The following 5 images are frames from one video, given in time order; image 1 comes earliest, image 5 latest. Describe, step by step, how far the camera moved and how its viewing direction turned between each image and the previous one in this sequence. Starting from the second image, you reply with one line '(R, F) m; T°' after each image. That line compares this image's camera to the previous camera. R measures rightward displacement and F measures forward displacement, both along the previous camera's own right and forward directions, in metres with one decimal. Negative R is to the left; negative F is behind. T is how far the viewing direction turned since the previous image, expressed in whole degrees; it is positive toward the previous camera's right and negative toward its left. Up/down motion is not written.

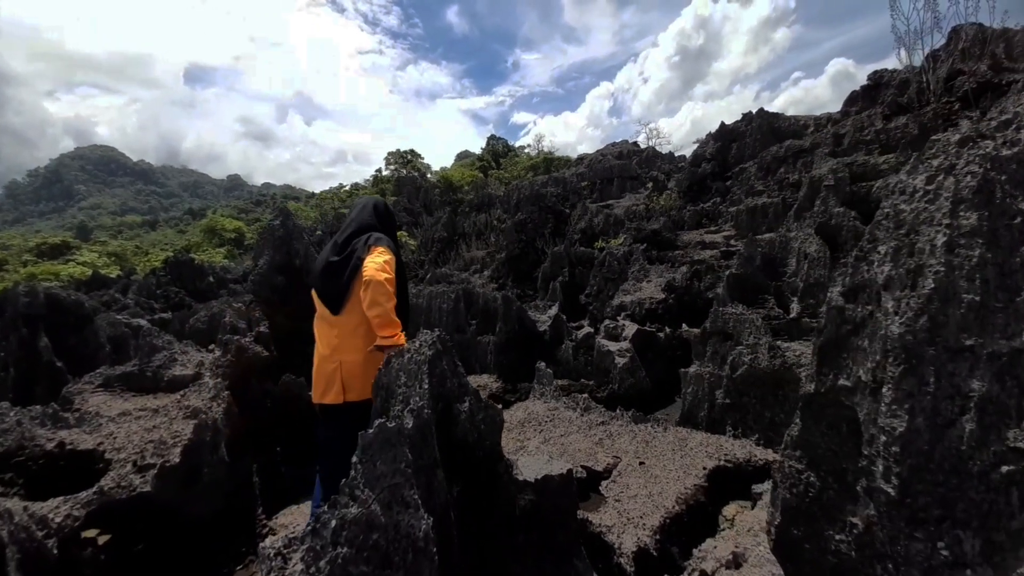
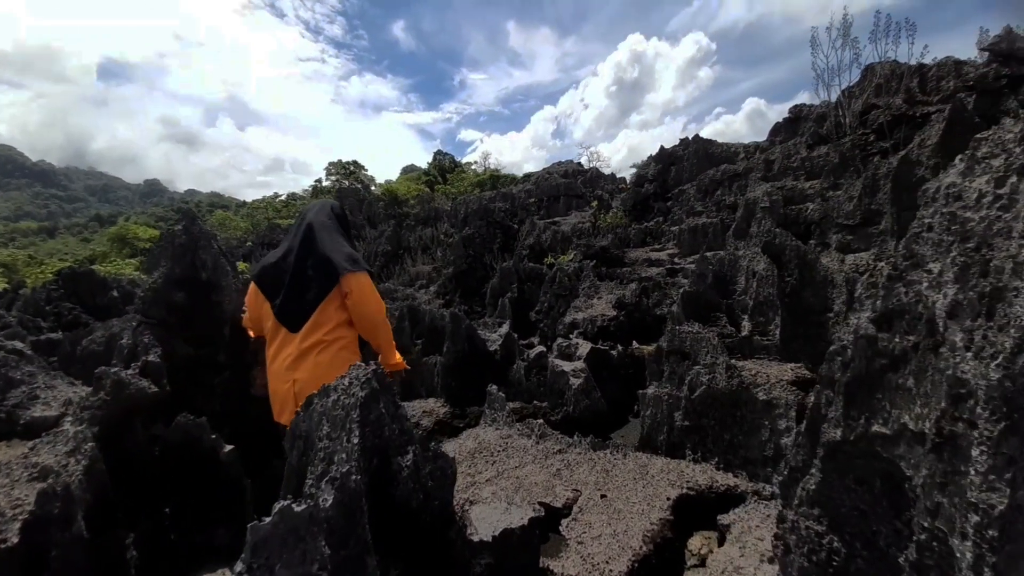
(0.0, +0.4) m; +7°
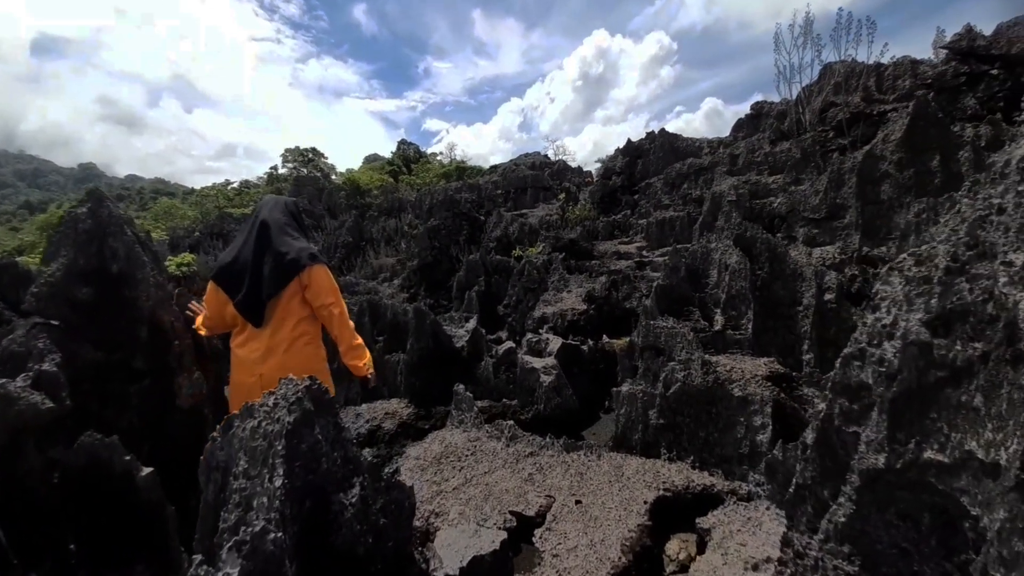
(0.0, +0.3) m; +5°
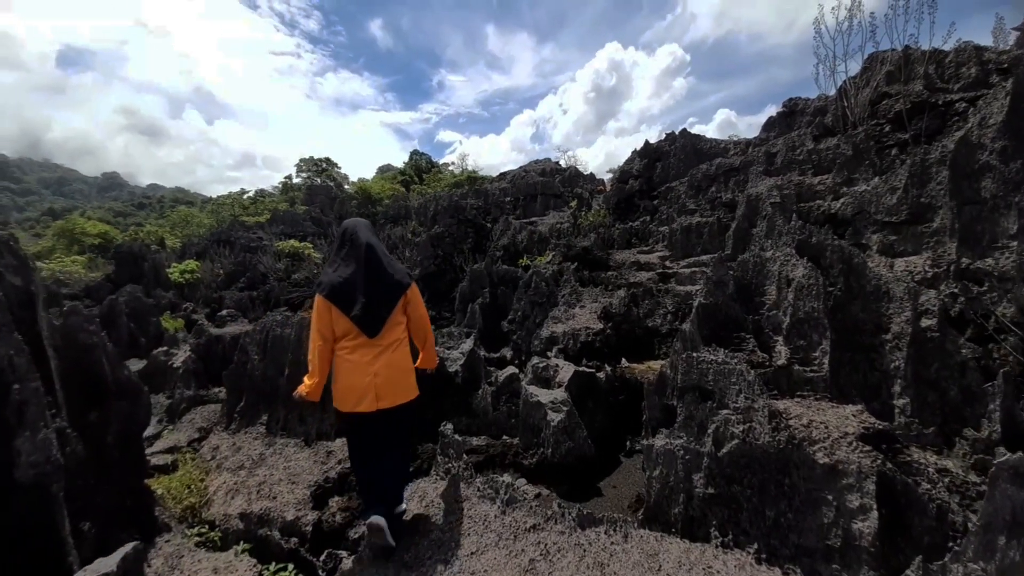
(+0.1, +1.0) m; -1°
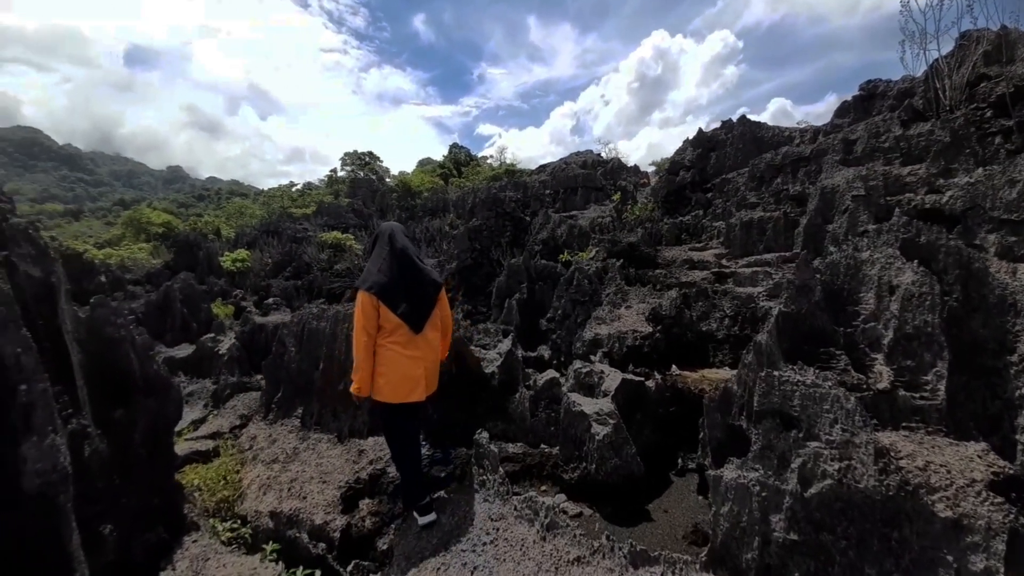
(-0.1, +0.4) m; -5°
